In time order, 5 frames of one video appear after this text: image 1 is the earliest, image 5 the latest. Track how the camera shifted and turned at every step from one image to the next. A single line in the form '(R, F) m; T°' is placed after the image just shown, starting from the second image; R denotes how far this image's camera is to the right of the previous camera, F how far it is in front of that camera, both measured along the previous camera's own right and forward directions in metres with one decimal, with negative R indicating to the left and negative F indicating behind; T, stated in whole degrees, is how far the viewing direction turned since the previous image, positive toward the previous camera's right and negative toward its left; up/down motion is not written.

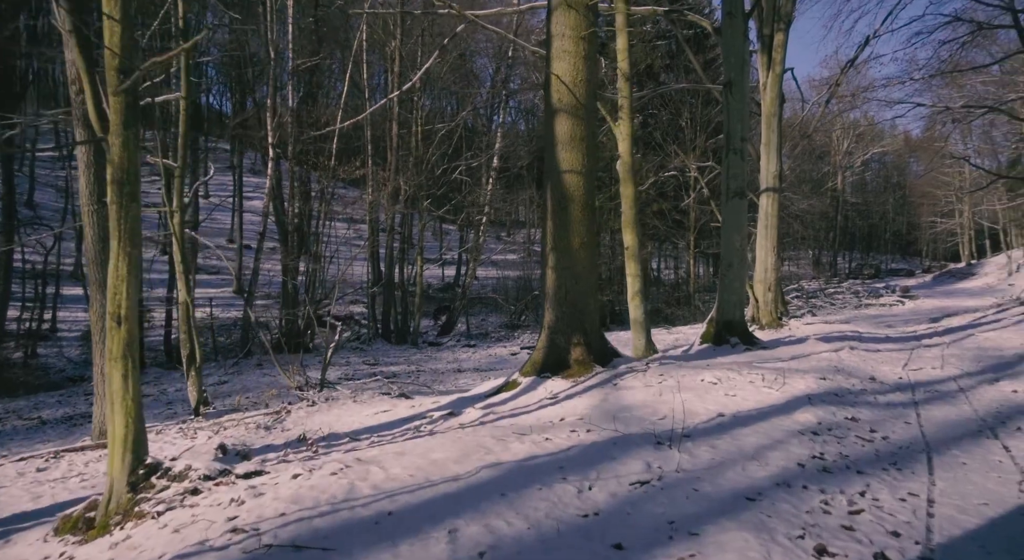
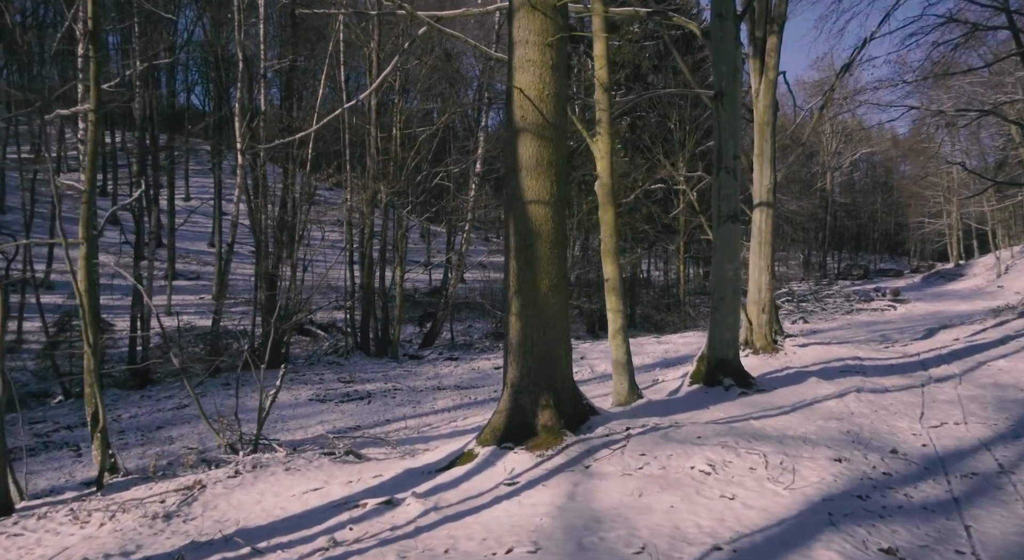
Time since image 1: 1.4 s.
(+0.2, +0.7) m; +1°
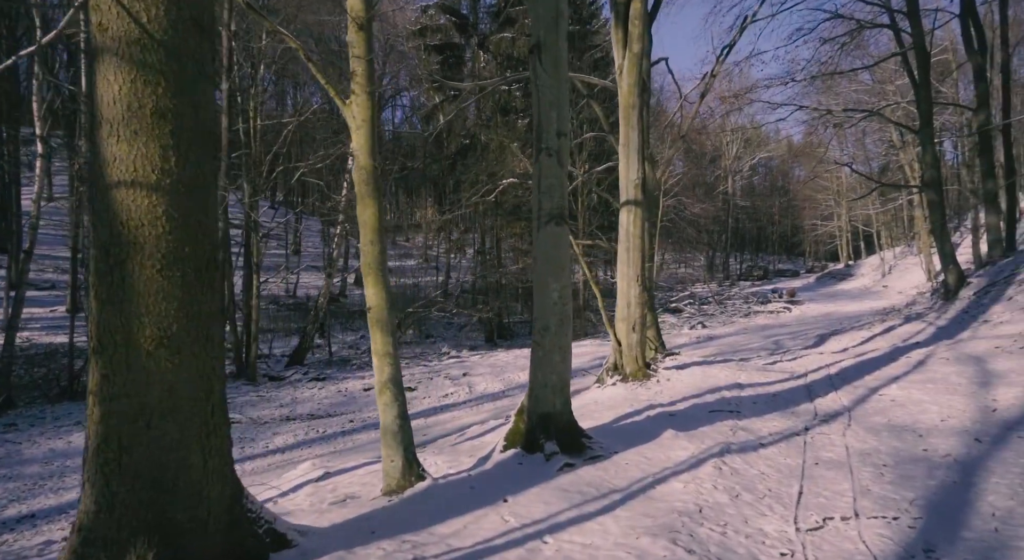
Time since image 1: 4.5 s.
(+1.2, +1.7) m; +7°
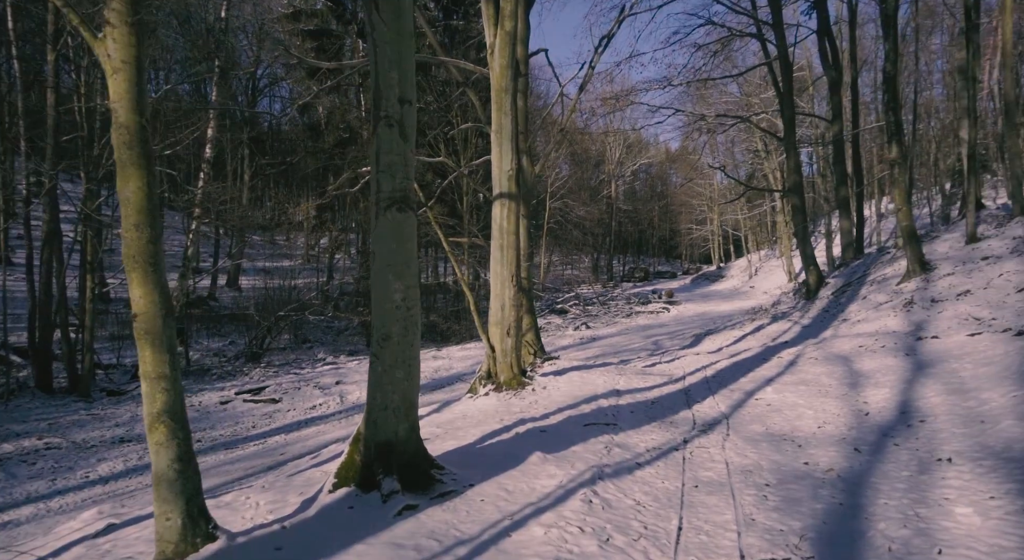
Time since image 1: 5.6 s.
(+0.3, +0.7) m; +9°
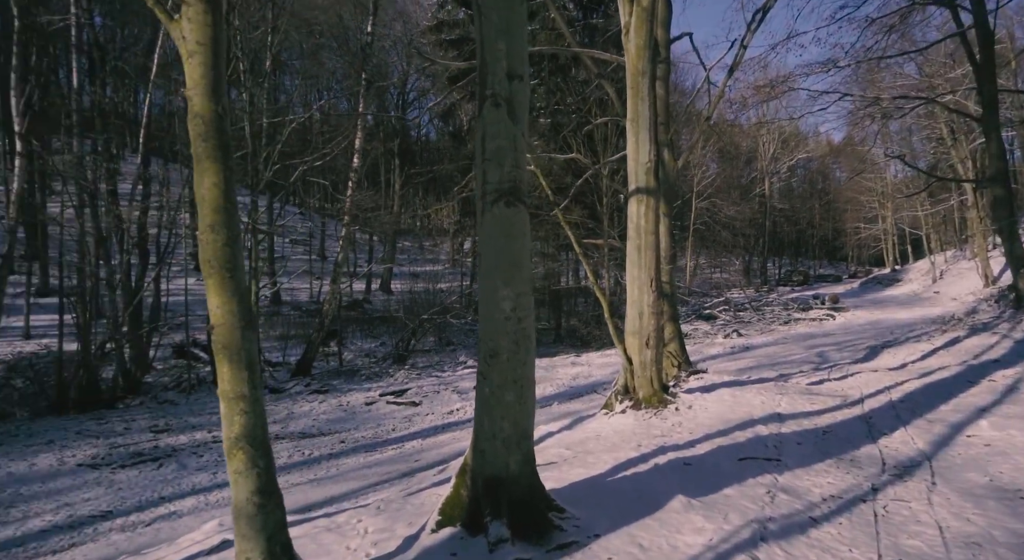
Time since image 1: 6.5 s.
(0.0, +0.6) m; -12°
